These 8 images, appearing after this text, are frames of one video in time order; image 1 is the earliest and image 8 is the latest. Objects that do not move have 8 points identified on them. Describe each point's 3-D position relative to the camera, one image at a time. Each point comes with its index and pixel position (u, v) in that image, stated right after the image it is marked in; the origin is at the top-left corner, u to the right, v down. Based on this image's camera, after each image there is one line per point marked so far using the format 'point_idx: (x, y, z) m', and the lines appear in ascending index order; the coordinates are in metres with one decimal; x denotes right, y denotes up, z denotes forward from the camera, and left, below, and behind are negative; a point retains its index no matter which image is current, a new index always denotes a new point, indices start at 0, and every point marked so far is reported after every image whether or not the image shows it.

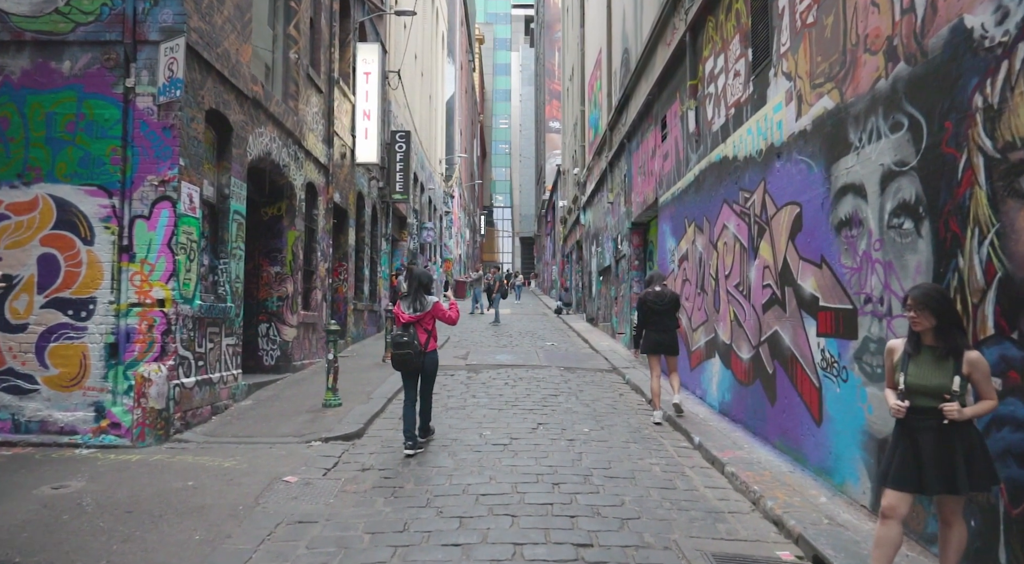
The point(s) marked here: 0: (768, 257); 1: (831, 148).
0: (+2.5, +0.2, +6.7) m
1: (+2.5, +1.0, +5.3) m
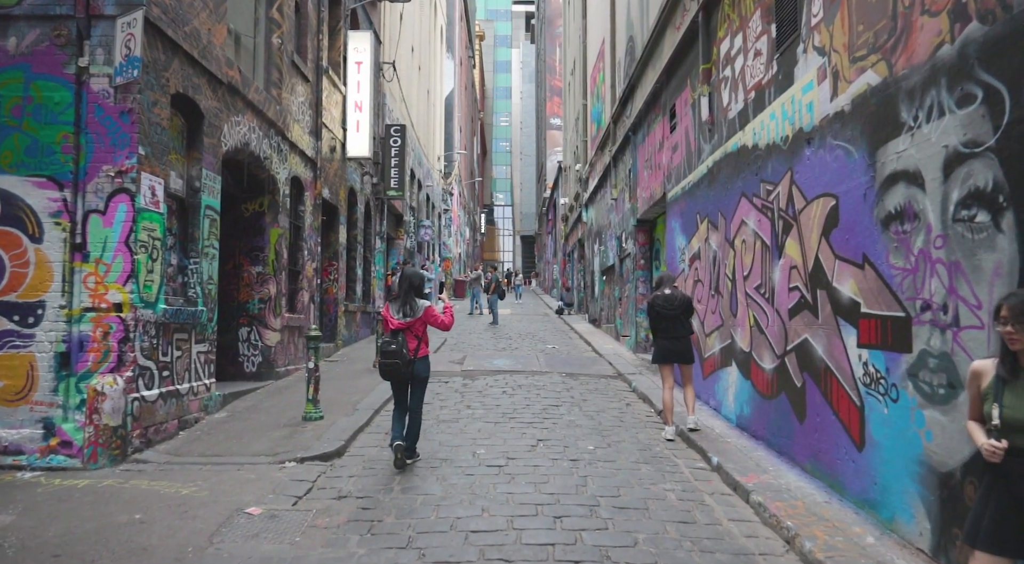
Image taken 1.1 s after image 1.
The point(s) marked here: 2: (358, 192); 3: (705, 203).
0: (+2.5, +0.2, +6.0) m
1: (+2.4, +1.0, +4.6) m
2: (-3.5, +2.1, +15.6) m
3: (+2.5, +1.0, +8.8) m
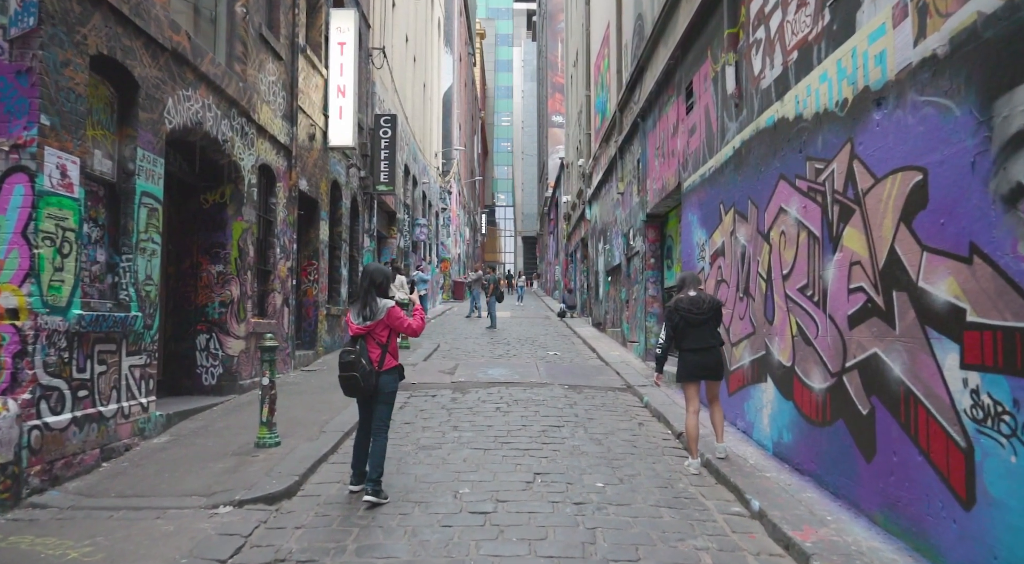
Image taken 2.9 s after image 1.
0: (+2.4, +0.2, +4.7) m
1: (+2.4, +1.0, +3.4) m
2: (-3.6, +2.0, +14.4) m
3: (+2.4, +1.0, +7.6) m
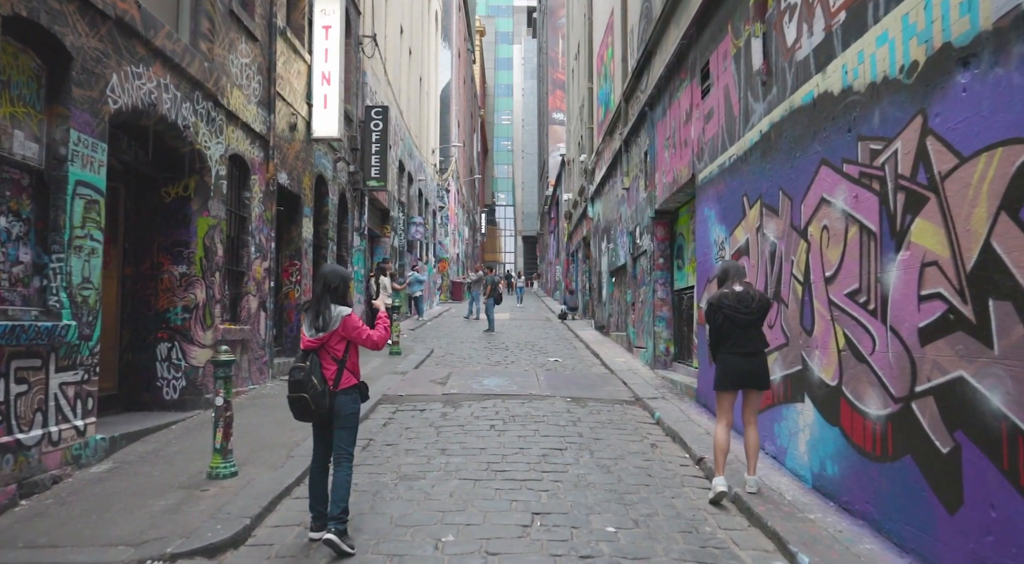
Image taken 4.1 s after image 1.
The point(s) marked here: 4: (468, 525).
0: (+2.3, +0.2, +3.8) m
1: (+2.3, +1.0, +2.4) m
2: (-3.6, +2.0, +13.5) m
3: (+2.4, +1.0, +6.7) m
4: (-0.3, -1.7, +4.7) m
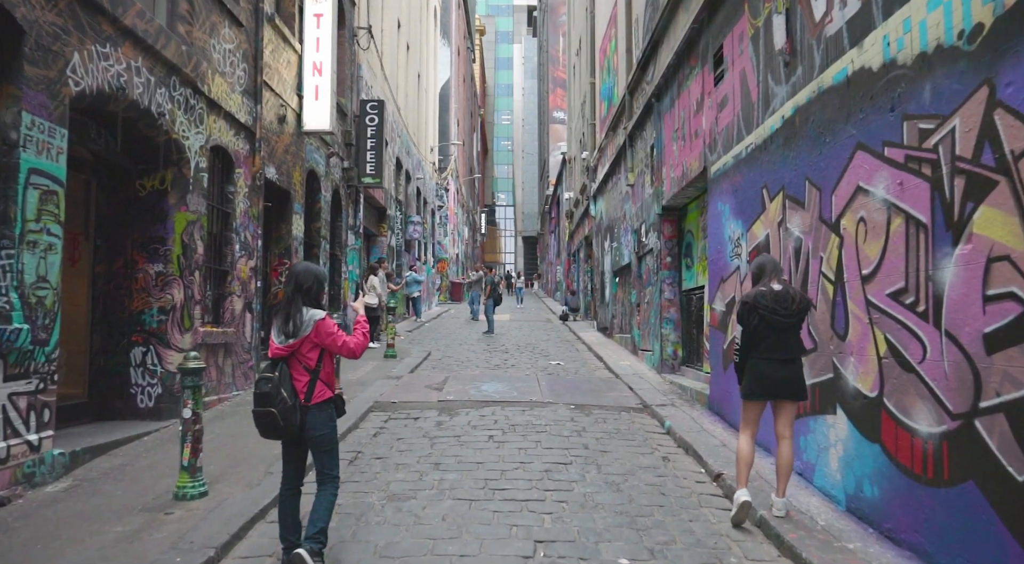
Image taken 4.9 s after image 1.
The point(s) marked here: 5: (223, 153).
0: (+2.3, +0.2, +3.3) m
1: (+2.3, +1.0, +1.9) m
2: (-3.6, +2.0, +12.9) m
3: (+2.4, +1.0, +6.1) m
4: (-0.3, -1.6, +4.1) m
5: (-3.7, +1.7, +8.8) m
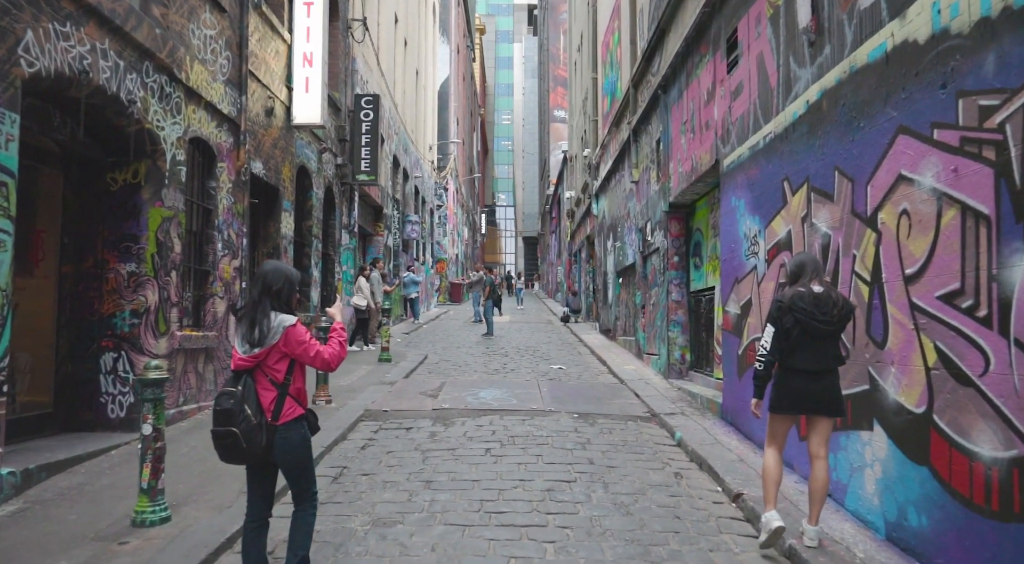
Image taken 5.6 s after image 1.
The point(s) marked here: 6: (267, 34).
0: (+2.3, +0.2, +2.7) m
1: (+2.3, +1.0, +1.4) m
2: (-3.6, +2.0, +12.4) m
3: (+2.4, +1.0, +5.6) m
4: (-0.3, -1.7, +3.6) m
5: (-3.7, +1.6, +8.2) m
6: (-3.7, +3.7, +10.3) m
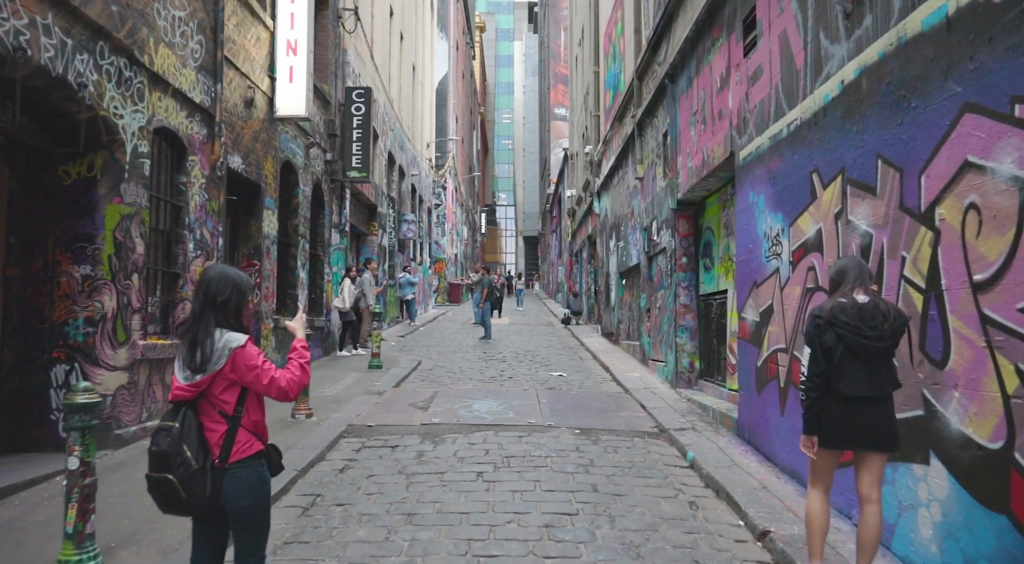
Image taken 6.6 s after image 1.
0: (+2.3, +0.2, +2.0) m
1: (+2.3, +1.0, +0.7) m
2: (-3.6, +2.0, +11.7) m
3: (+2.3, +0.9, +4.9) m
4: (-0.4, -1.7, +2.9) m
5: (-3.8, +1.6, +7.6) m
6: (-3.7, +3.7, +9.6) m
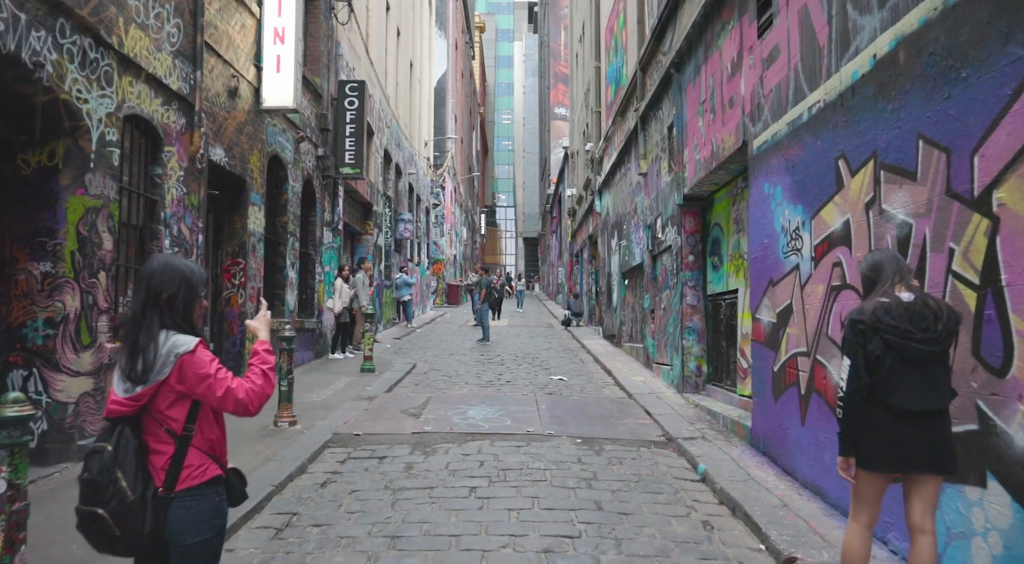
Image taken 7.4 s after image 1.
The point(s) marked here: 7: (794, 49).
0: (+2.2, +0.2, +1.5) m
1: (+2.2, +1.0, +0.2) m
2: (-3.7, +2.0, +11.2) m
3: (+2.3, +1.0, +4.4) m
4: (-0.4, -1.7, +2.4) m
5: (-3.8, +1.6, +7.1) m
6: (-3.7, +3.7, +9.1) m
7: (+2.3, +1.9, +5.6) m
